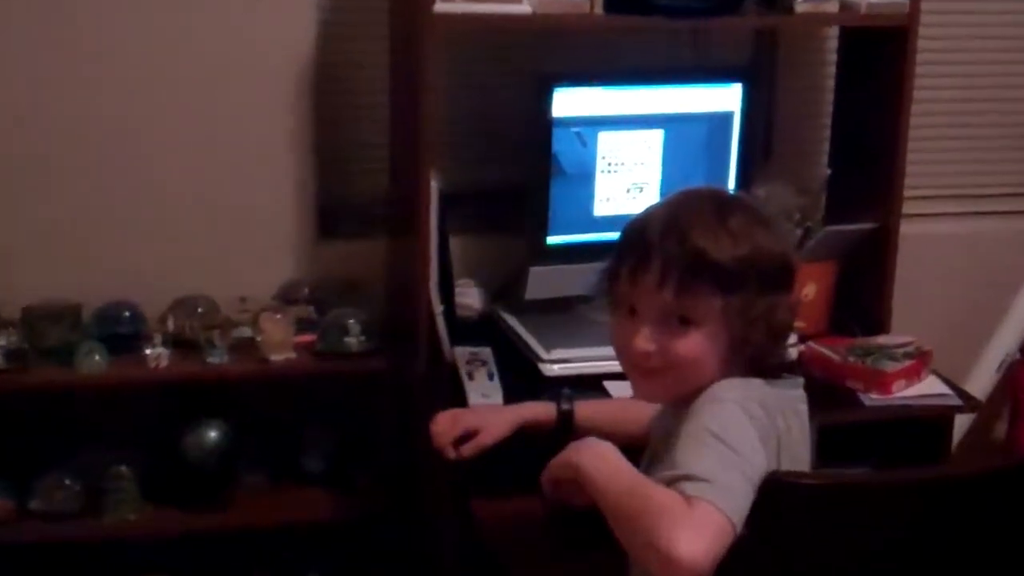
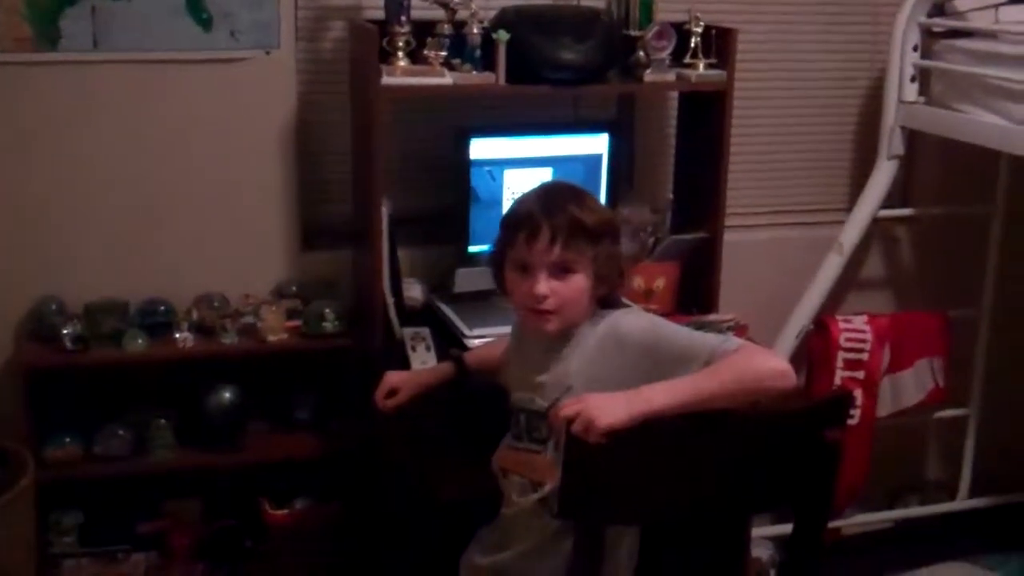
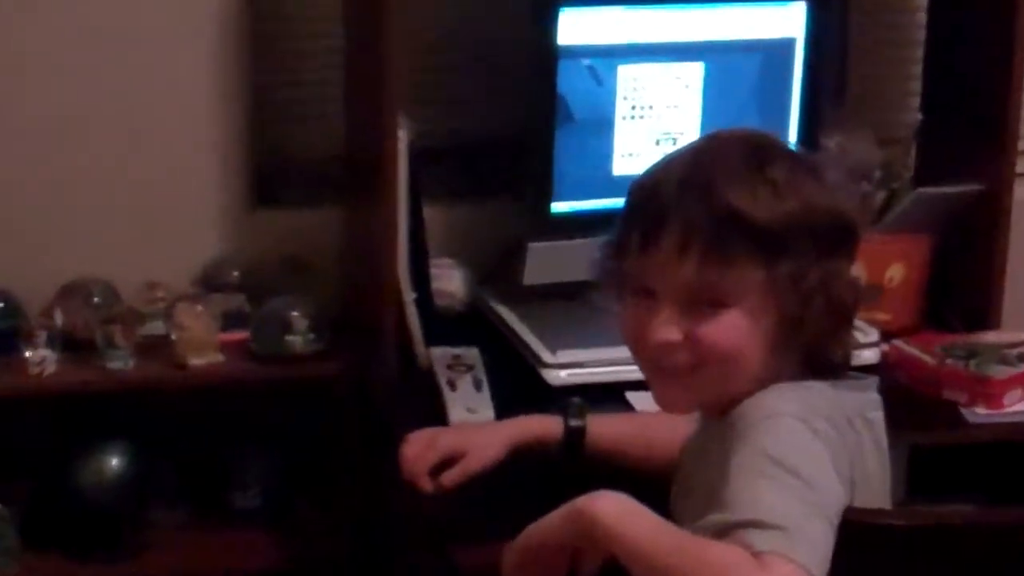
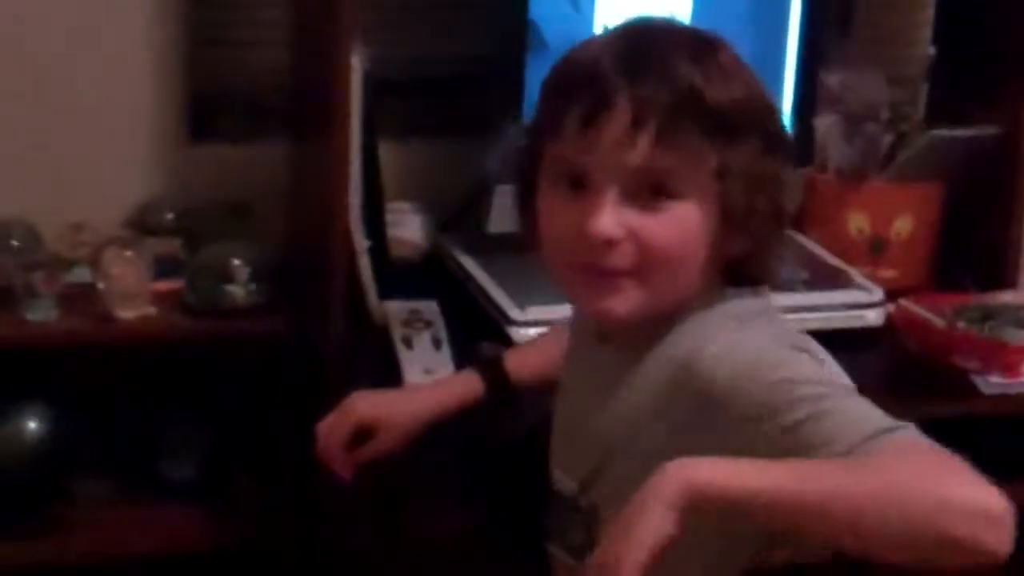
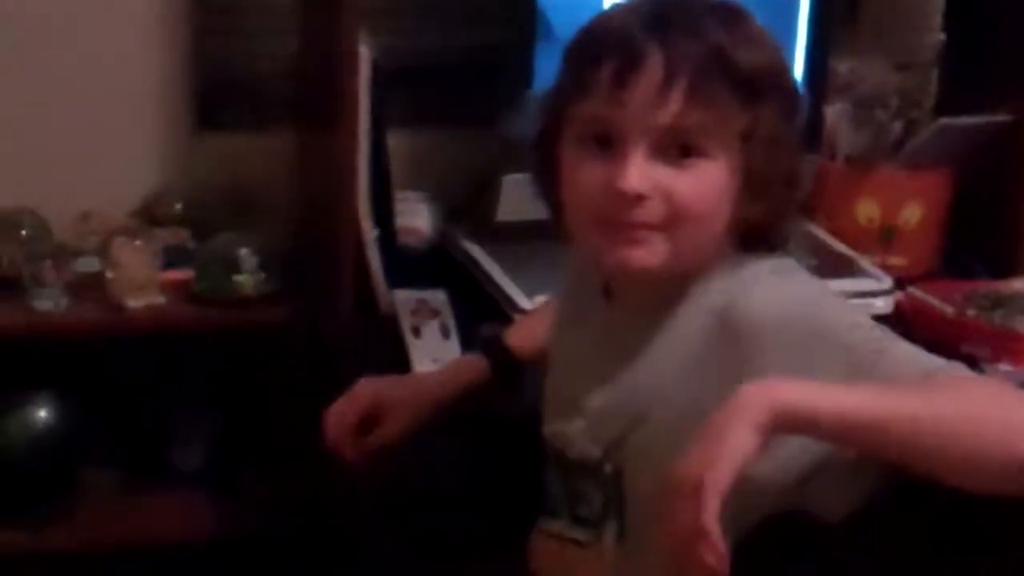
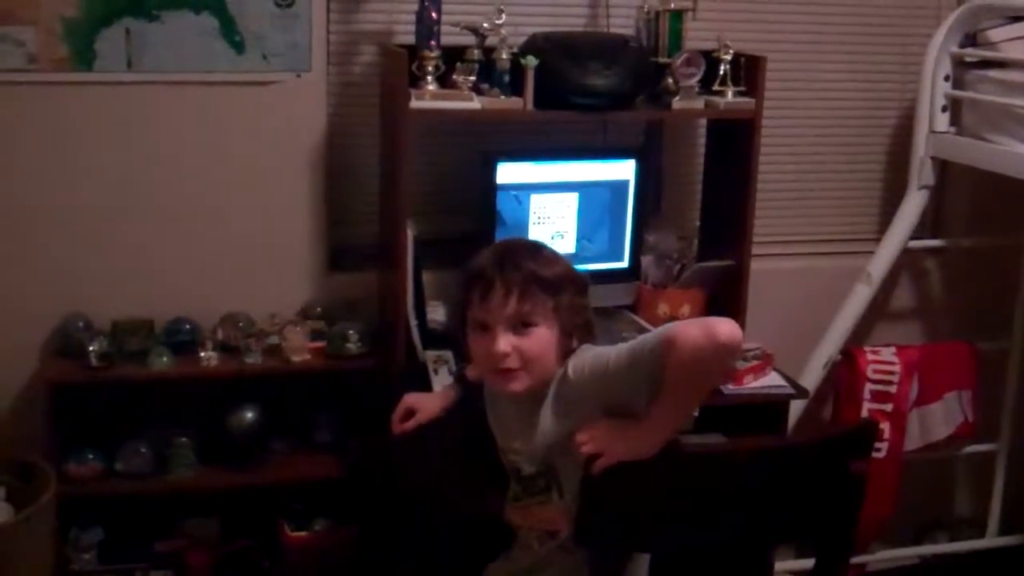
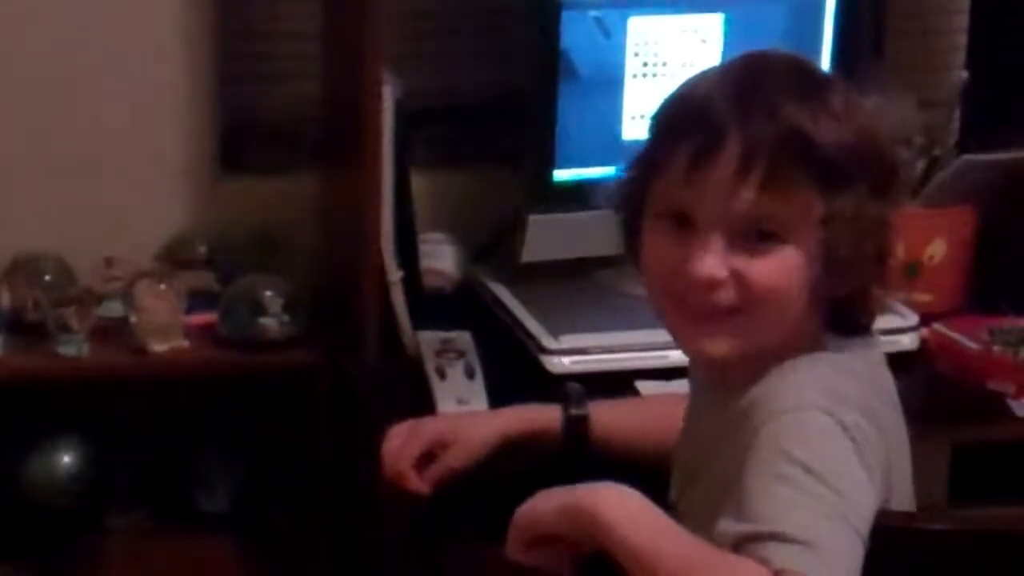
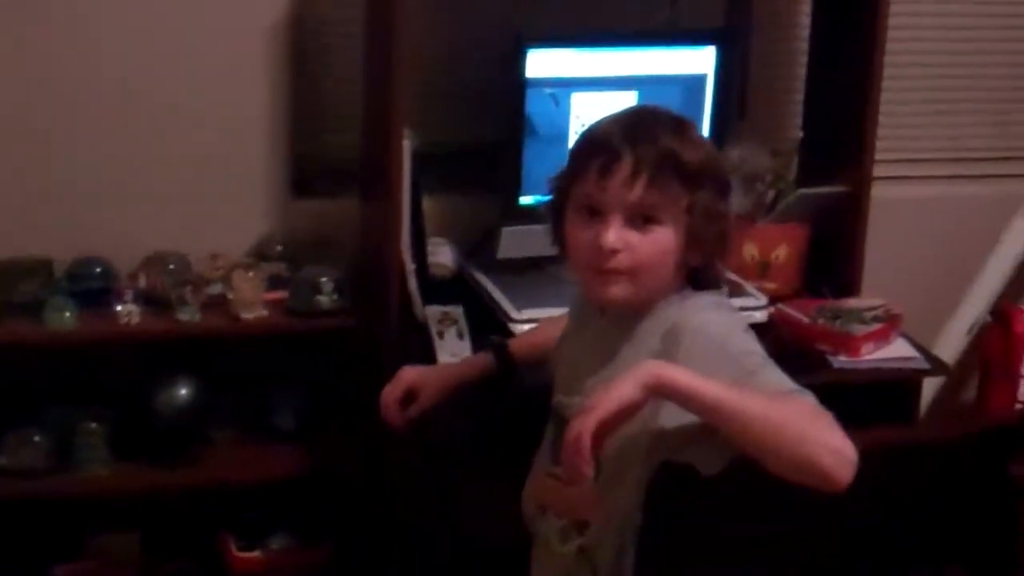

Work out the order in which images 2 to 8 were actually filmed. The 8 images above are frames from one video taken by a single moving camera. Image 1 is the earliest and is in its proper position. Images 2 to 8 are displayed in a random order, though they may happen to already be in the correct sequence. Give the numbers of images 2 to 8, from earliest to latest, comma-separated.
3, 7, 4, 5, 8, 2, 6
